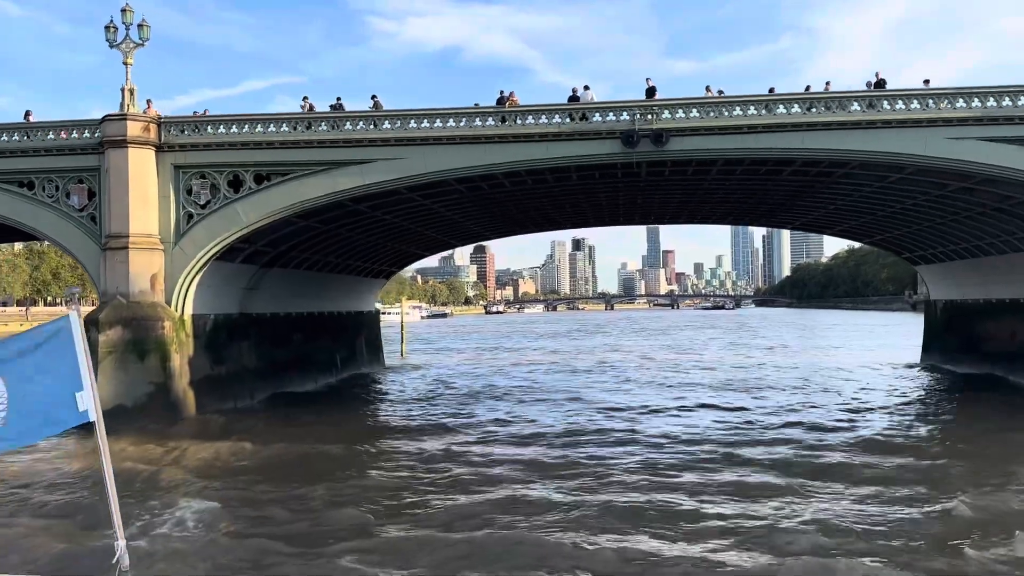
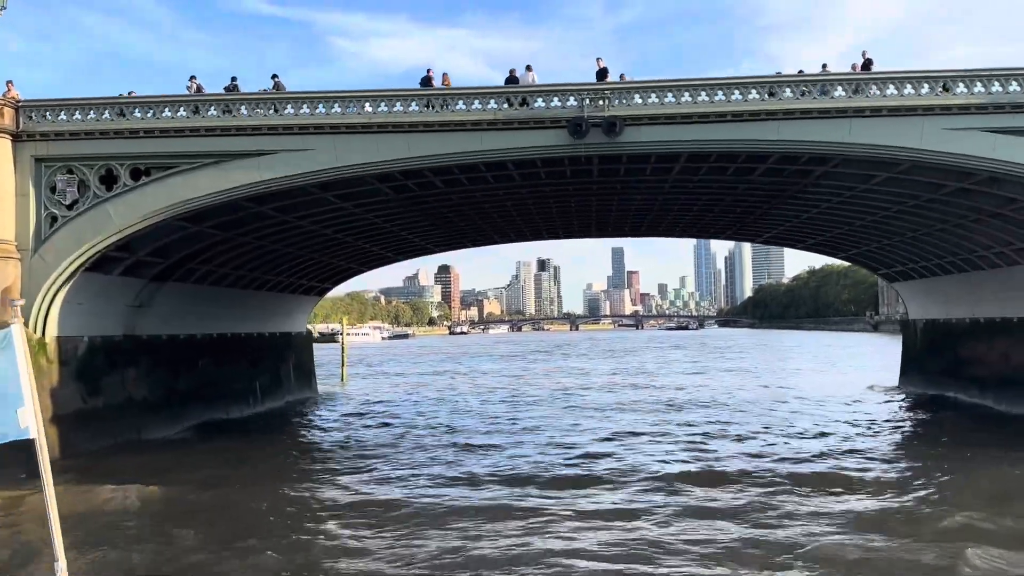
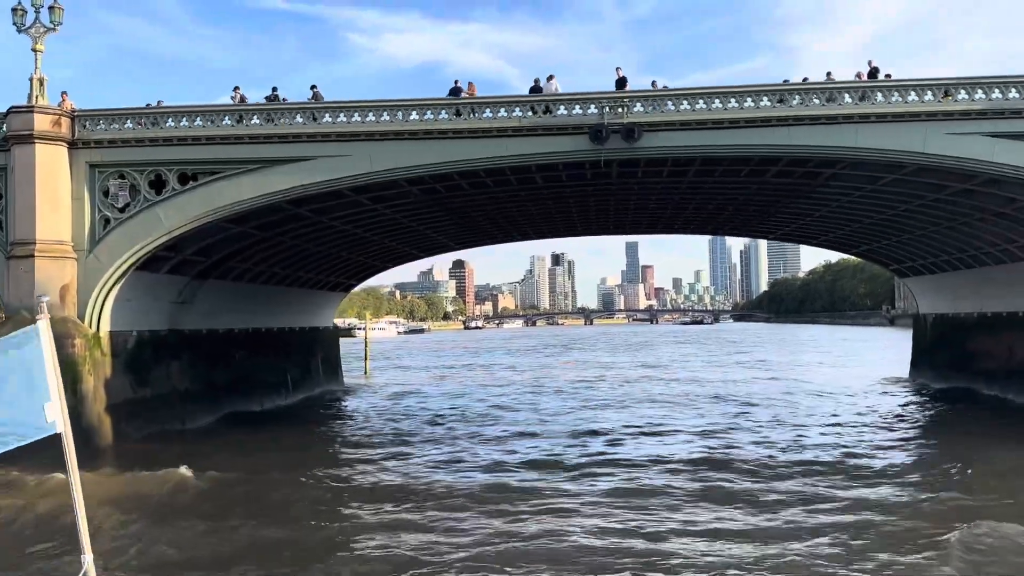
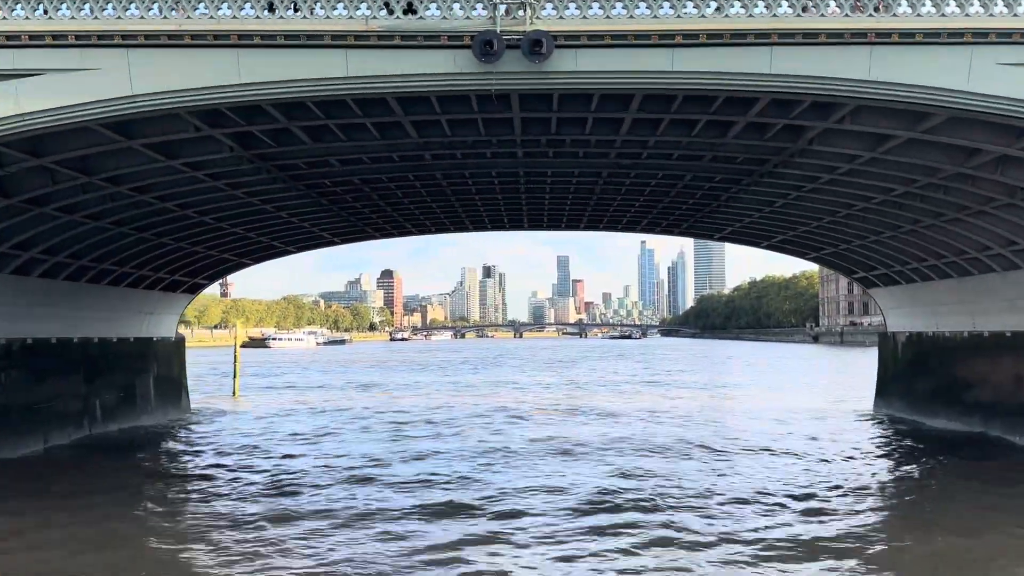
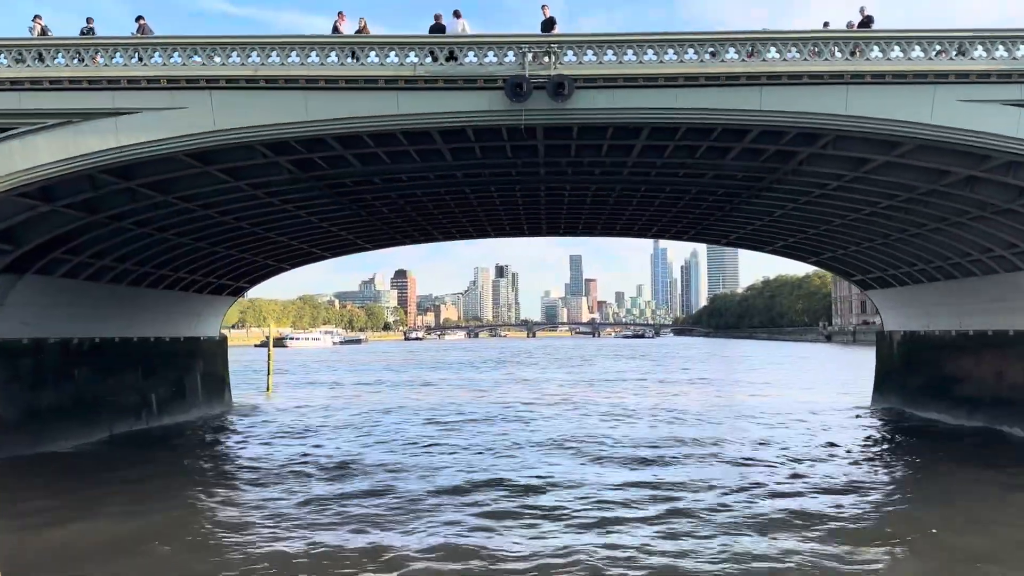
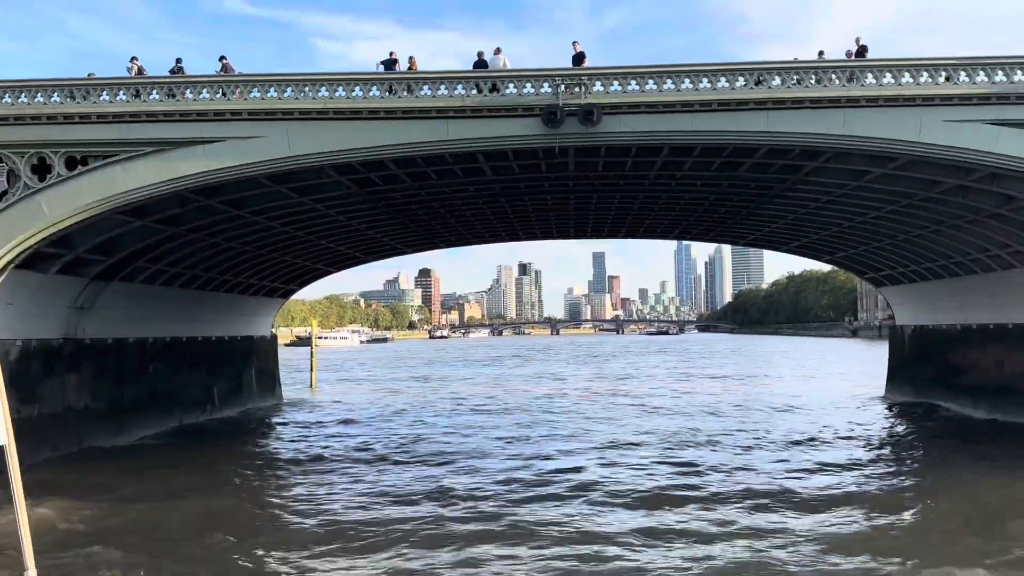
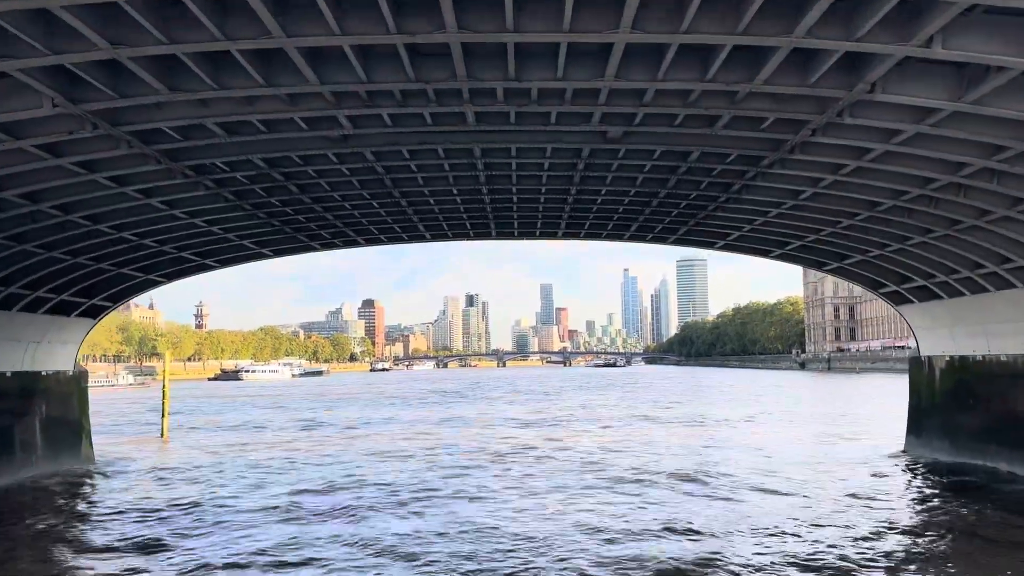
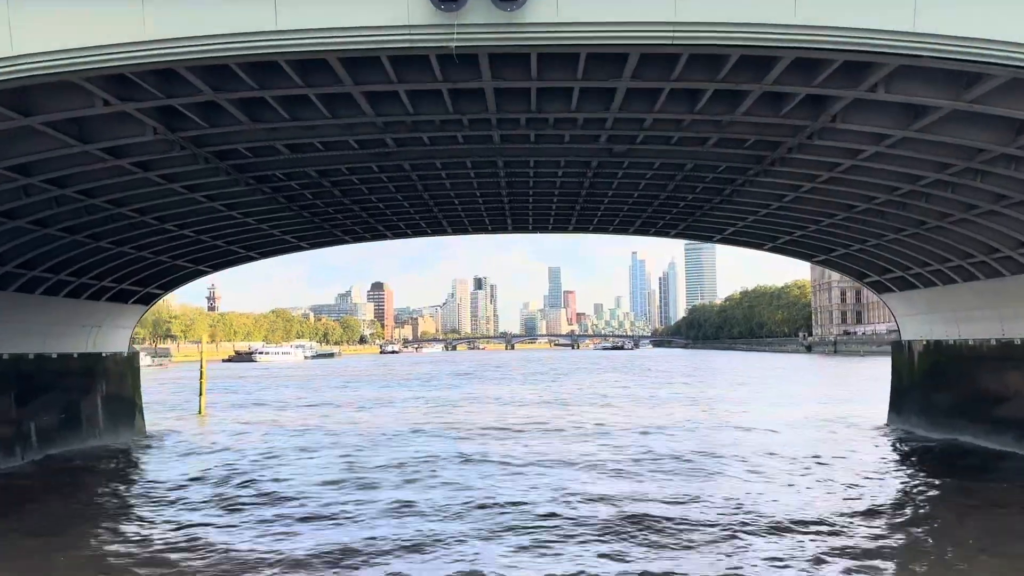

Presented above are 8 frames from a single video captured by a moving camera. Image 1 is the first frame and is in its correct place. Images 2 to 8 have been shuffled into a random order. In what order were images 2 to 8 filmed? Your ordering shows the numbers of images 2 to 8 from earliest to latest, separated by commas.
3, 2, 6, 5, 4, 8, 7
